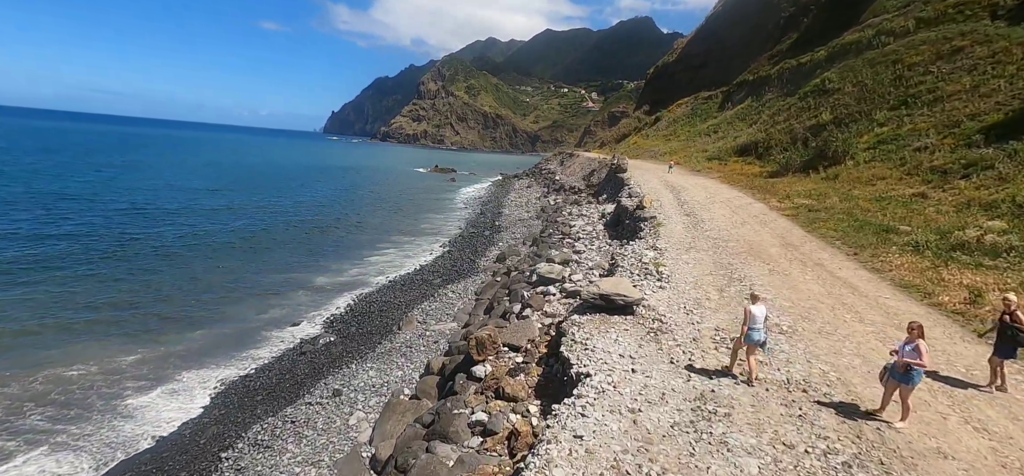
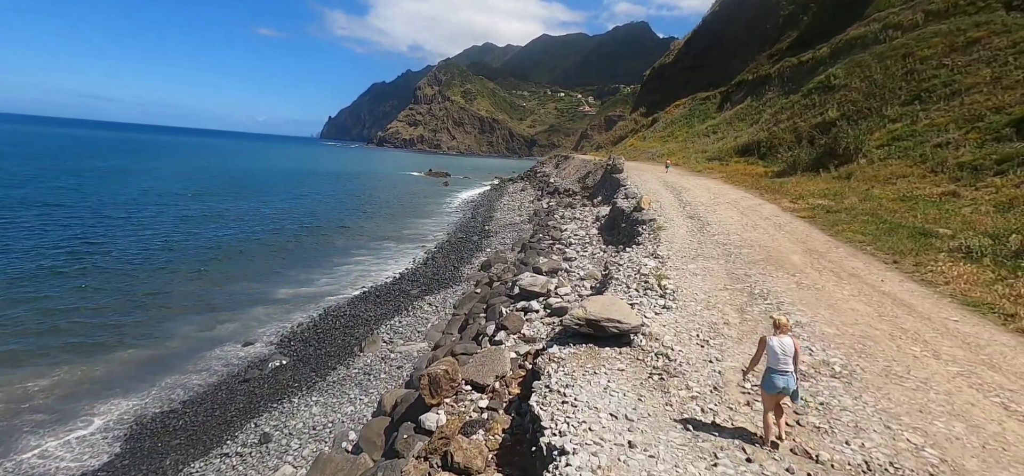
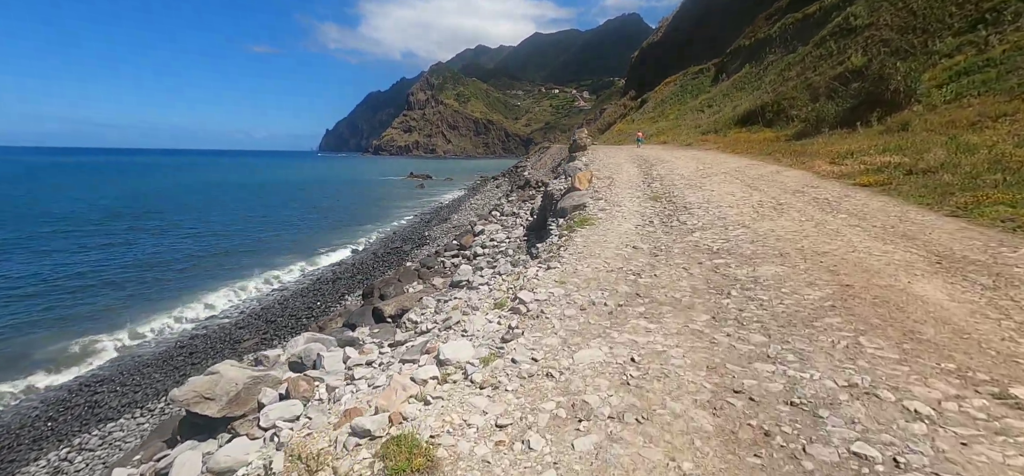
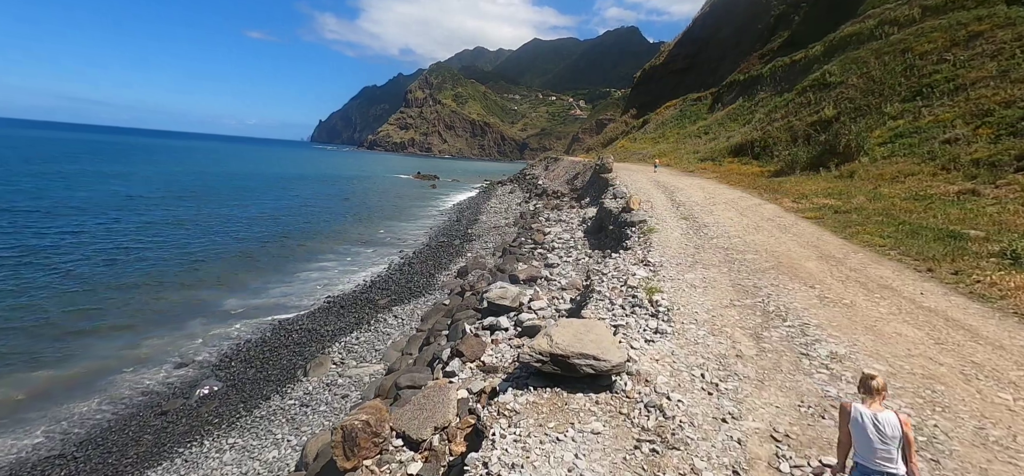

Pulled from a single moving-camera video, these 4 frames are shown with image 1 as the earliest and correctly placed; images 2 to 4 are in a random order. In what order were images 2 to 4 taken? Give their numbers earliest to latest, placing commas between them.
2, 4, 3
